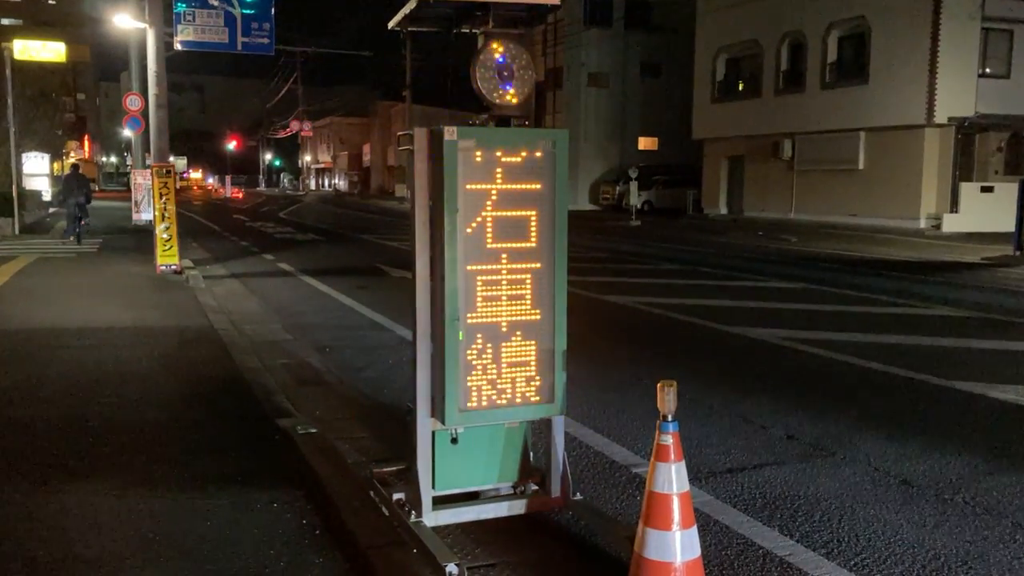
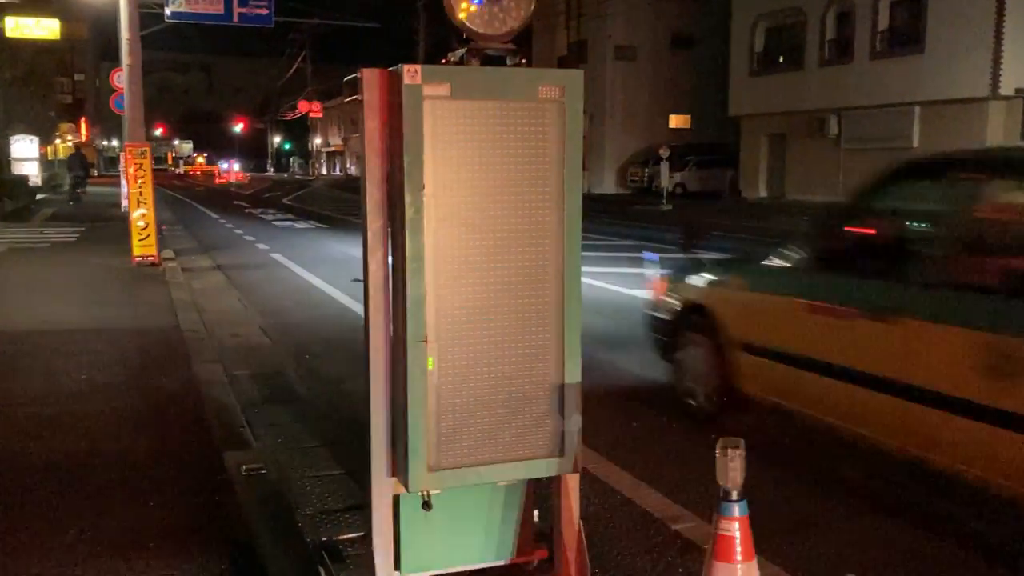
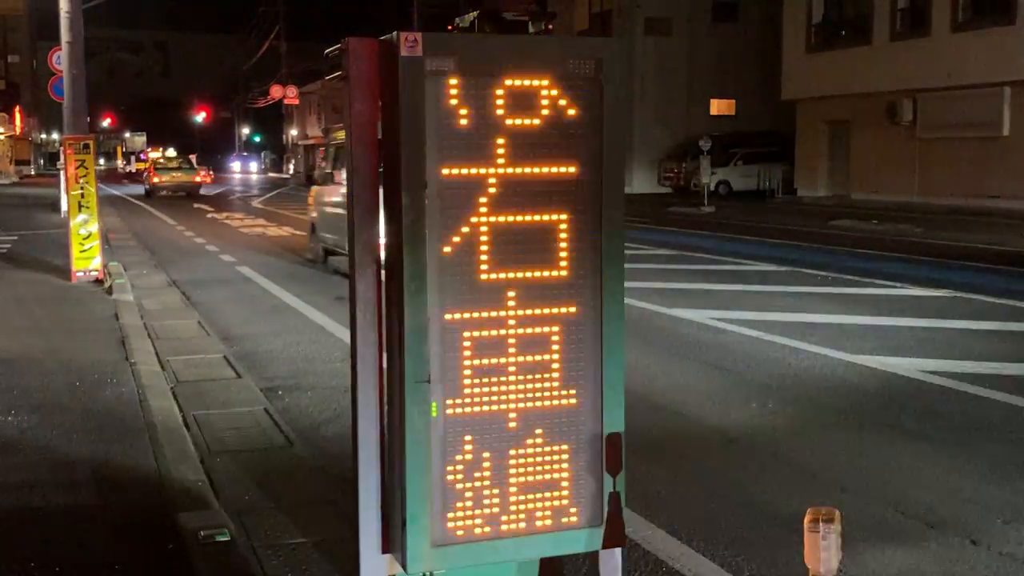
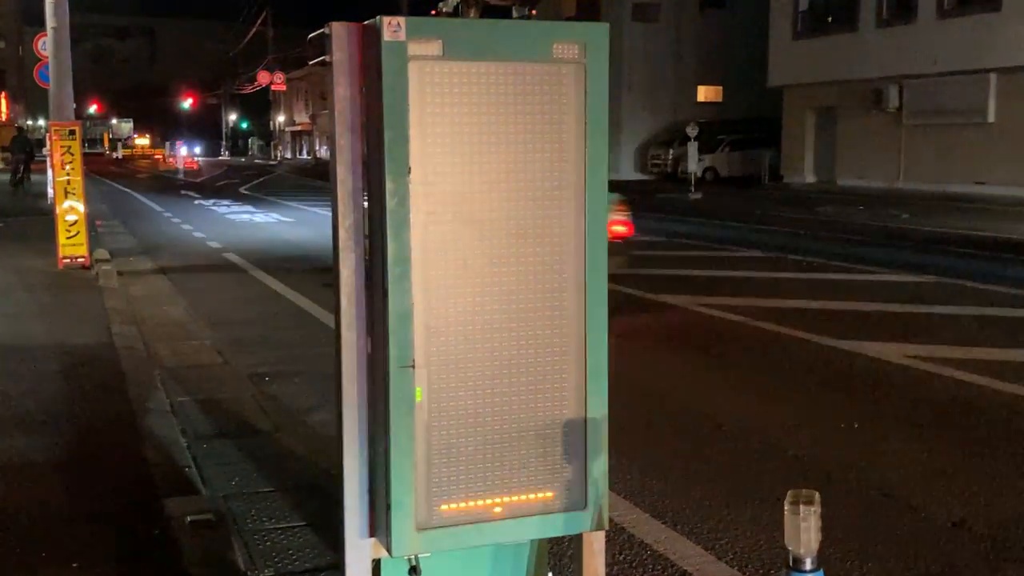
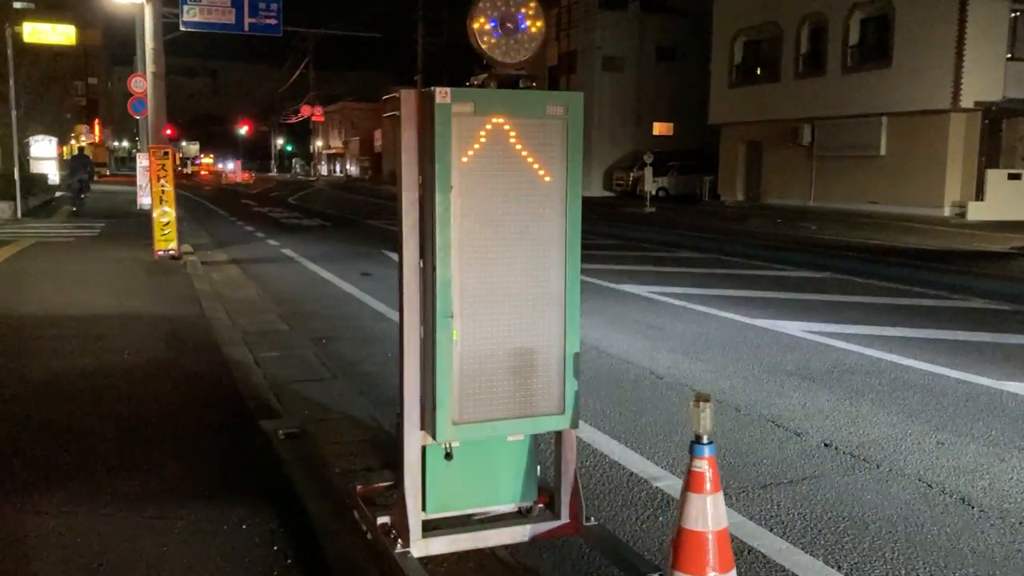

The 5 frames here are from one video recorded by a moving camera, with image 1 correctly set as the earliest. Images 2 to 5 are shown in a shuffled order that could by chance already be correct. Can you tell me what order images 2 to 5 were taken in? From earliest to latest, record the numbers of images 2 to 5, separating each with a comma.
5, 2, 4, 3
